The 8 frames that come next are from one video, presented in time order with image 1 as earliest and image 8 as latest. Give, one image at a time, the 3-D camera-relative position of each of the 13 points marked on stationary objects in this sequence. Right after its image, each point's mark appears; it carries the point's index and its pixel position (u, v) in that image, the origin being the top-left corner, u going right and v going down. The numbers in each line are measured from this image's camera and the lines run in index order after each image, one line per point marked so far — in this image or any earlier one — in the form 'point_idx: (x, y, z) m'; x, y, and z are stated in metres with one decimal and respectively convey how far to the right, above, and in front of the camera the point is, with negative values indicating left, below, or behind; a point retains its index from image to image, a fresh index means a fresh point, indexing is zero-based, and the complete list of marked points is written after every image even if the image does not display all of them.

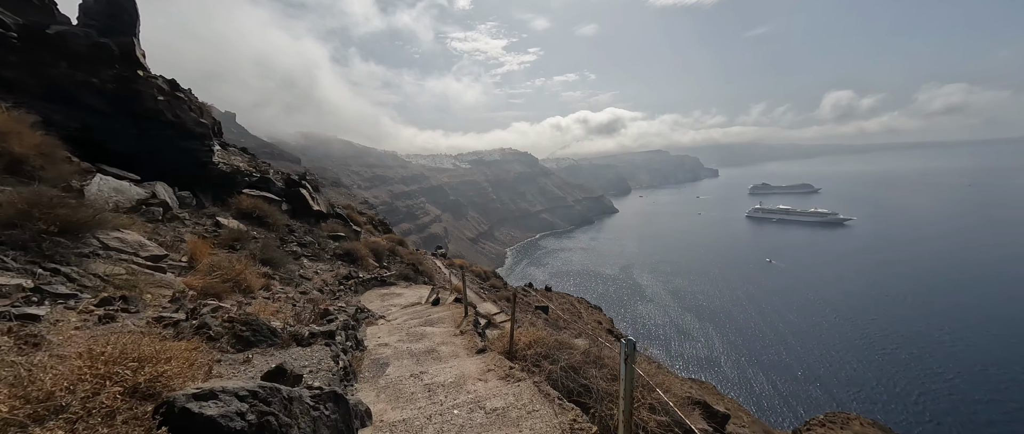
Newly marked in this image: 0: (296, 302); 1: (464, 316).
0: (-4.1, -1.7, +7.1) m
1: (-1.1, -2.3, +8.4) m
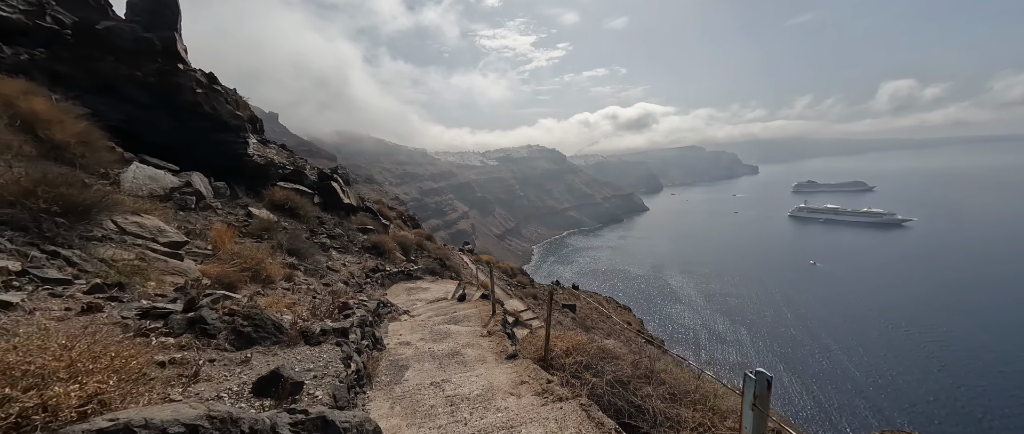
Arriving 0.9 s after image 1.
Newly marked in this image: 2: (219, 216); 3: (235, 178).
0: (-3.5, -1.4, +6.7) m
1: (-0.4, -2.1, +7.9) m
2: (-7.5, 0.0, +9.5) m
3: (-9.7, +1.3, +13.0) m
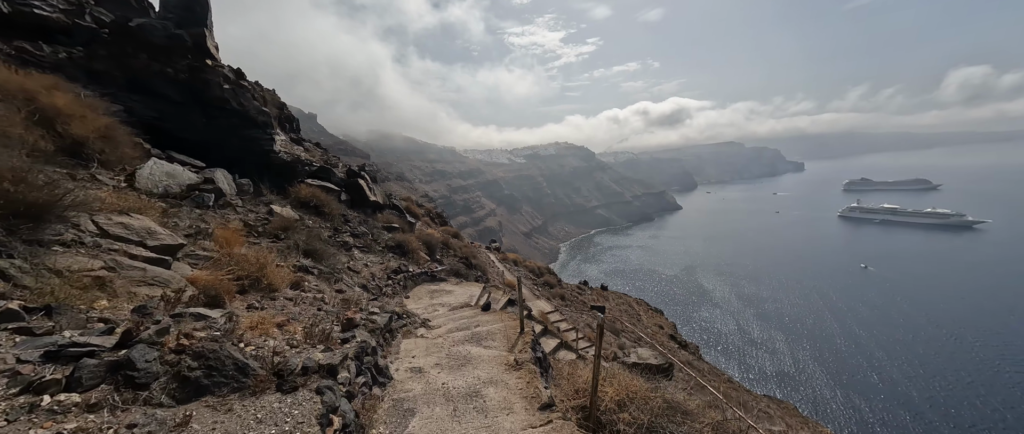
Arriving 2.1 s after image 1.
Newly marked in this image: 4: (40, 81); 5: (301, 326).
0: (-3.0, -1.5, +5.9) m
1: (+0.1, -2.1, +6.9) m
2: (-6.8, 0.0, +9.0) m
3: (-8.6, +1.4, +12.7) m
4: (-11.2, +3.2, +8.6) m
5: (-2.7, -1.4, +4.6) m
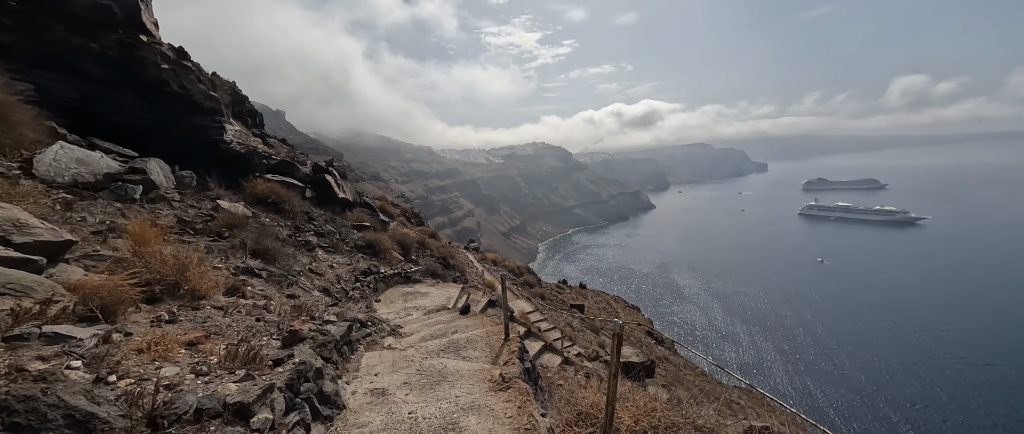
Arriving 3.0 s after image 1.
0: (-3.2, -1.3, +4.9) m
1: (-0.1, -2.0, +6.0) m
2: (-7.2, +0.1, +7.7) m
3: (-9.3, +1.4, +11.3) m
4: (-11.6, +3.3, +7.0) m
5: (-2.9, -1.2, +3.6) m
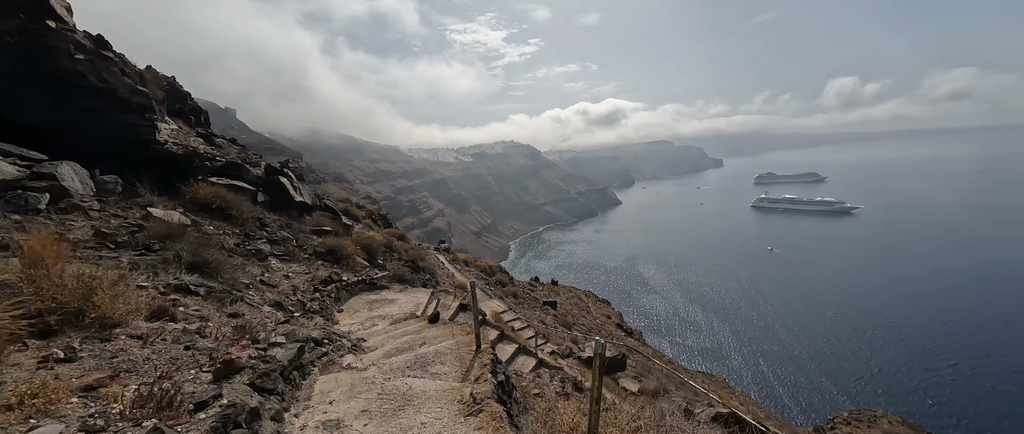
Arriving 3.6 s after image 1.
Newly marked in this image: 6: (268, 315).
0: (-3.6, -1.4, +4.2) m
1: (-0.6, -2.0, +5.6) m
2: (-7.8, -0.1, +6.7) m
3: (-10.2, +1.2, +10.1) m
4: (-12.2, +3.0, +5.7) m
5: (-3.1, -1.4, +3.0) m
6: (-4.1, -1.6, +6.1) m
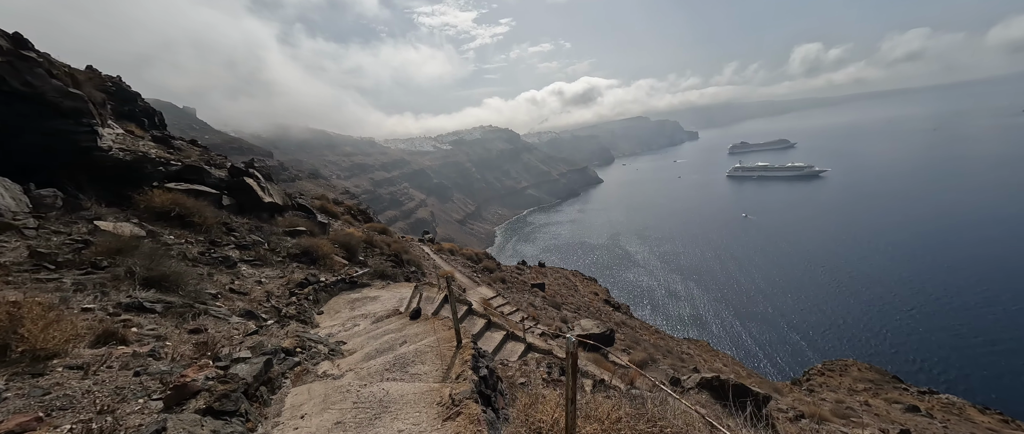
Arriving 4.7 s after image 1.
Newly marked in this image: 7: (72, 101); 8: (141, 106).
0: (-3.8, -1.6, +3.9) m
1: (-0.8, -1.9, +5.4) m
2: (-8.2, -0.4, +6.2) m
3: (-10.9, +0.8, +9.4) m
4: (-12.8, +2.3, +4.8) m
5: (-3.3, -1.5, +2.7) m
6: (-4.4, -1.7, +5.8) m
7: (-11.3, +3.0, +9.5) m
8: (-16.5, +4.9, +16.2) m
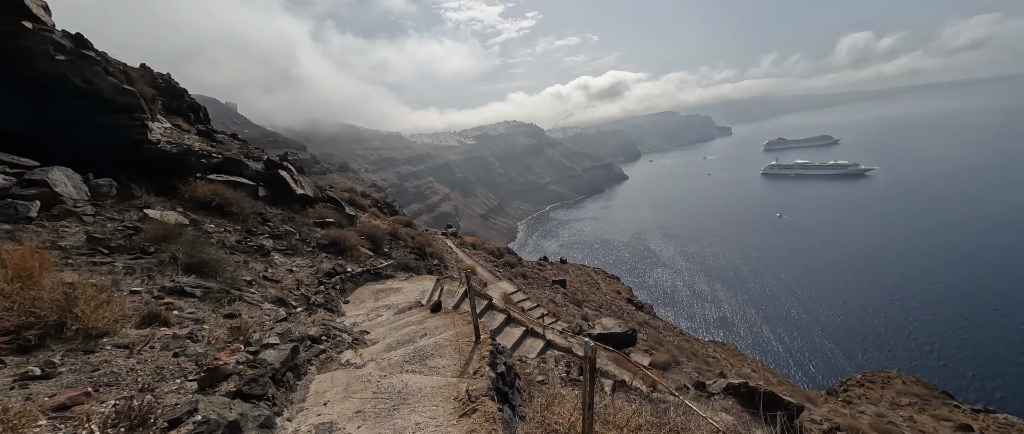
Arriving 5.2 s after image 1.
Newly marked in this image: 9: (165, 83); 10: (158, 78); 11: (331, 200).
0: (-3.6, -1.5, +4.2) m
1: (-0.6, -1.8, +5.5) m
2: (-7.9, -0.2, +6.6) m
3: (-10.3, +1.1, +10.0) m
4: (-12.4, +2.6, +5.6) m
5: (-3.2, -1.4, +2.9) m
6: (-4.1, -1.6, +6.0) m
7: (-10.7, +3.3, +10.1) m
8: (-15.4, +5.4, +17.1) m
9: (-15.9, +6.1, +16.6) m
10: (-16.2, +6.3, +16.6) m
11: (-8.6, +0.8, +17.2) m
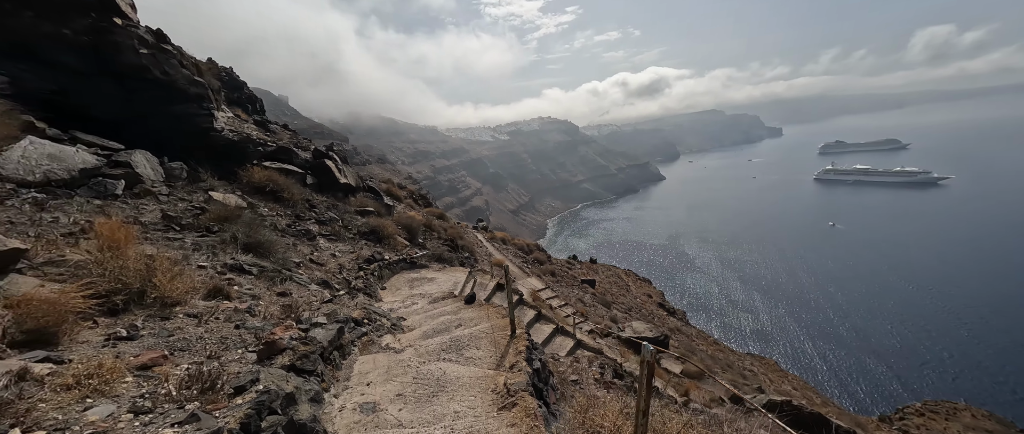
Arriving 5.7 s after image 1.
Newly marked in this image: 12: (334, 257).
0: (-3.2, -1.3, +4.5) m
1: (0.0, -1.7, +5.5) m
2: (-7.1, +0.2, +7.3) m
3: (-9.2, +1.7, +10.8) m
4: (-11.6, +3.2, +6.5) m
5: (-2.8, -1.3, +3.1) m
6: (-3.5, -1.4, +6.4) m
7: (-9.5, +3.9, +10.9) m
8: (-13.5, +6.3, +18.3) m
9: (-14.1, +7.0, +17.8) m
10: (-14.3, +7.2, +17.8) m
11: (-7.0, +1.3, +17.8) m
12: (-4.9, -1.1, +9.8) m
